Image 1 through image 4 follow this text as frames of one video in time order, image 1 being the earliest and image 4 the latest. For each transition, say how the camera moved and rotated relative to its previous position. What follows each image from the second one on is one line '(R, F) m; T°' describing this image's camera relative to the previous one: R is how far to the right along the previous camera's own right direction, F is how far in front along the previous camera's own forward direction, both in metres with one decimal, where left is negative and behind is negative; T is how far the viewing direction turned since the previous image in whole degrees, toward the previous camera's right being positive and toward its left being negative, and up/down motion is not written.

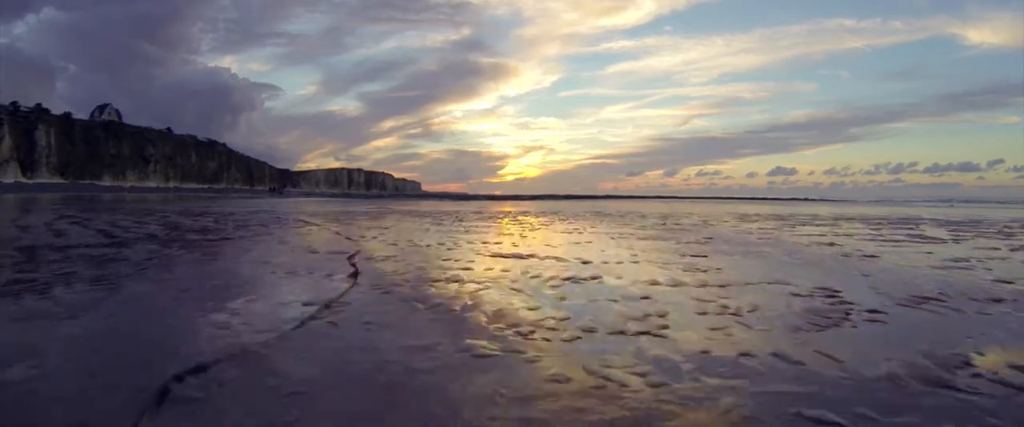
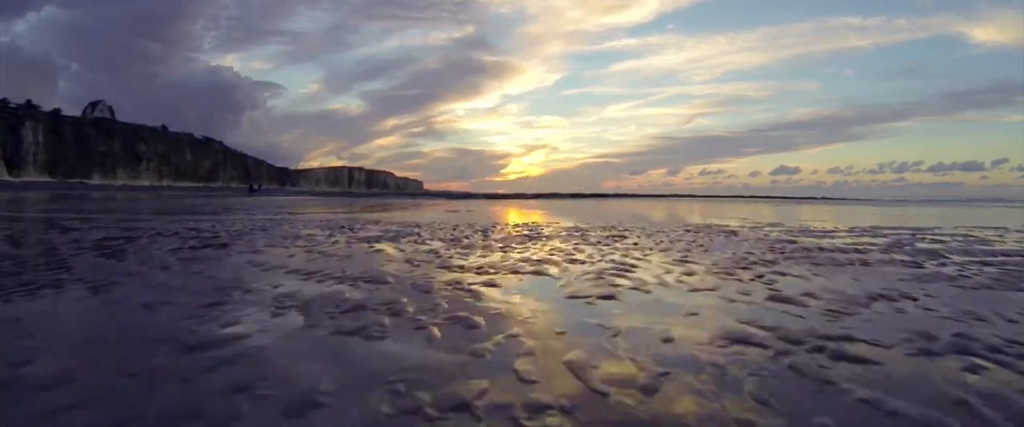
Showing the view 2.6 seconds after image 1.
(0.0, +1.4) m; 0°
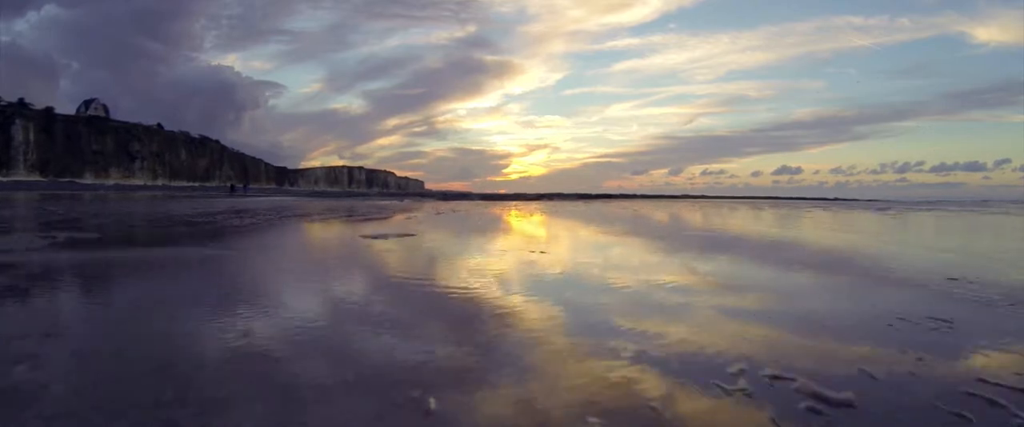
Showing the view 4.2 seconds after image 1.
(+0.1, +0.9) m; 0°
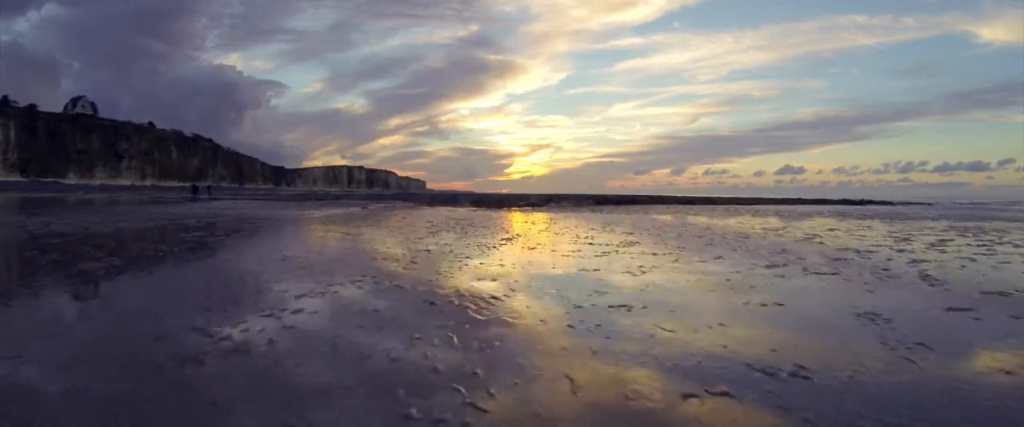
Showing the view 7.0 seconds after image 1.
(-0.1, +1.9) m; 0°
